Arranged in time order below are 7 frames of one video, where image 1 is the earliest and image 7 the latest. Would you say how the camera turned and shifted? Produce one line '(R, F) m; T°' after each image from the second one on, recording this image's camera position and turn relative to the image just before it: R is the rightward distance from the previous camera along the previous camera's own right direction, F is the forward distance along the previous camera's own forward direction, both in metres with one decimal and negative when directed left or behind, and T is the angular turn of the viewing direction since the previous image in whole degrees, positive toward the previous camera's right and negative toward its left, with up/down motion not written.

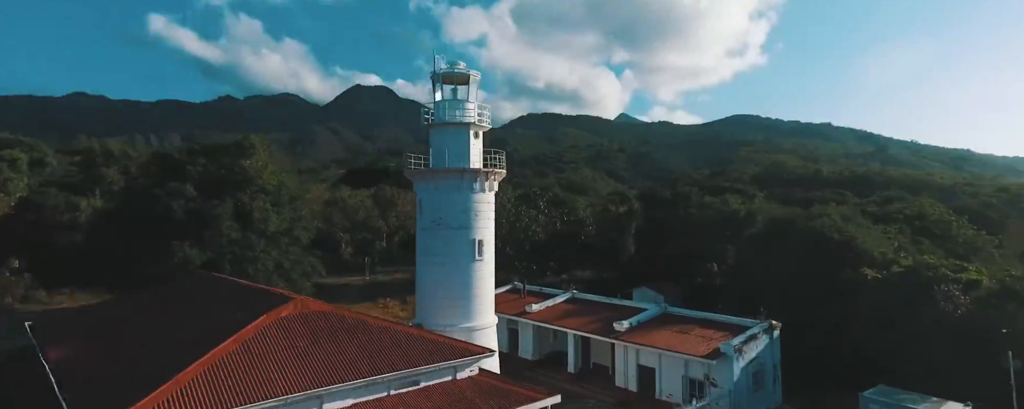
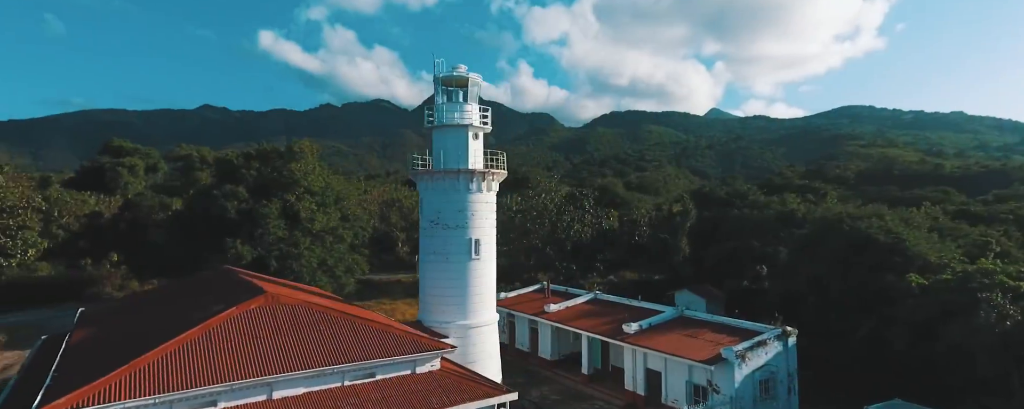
(+3.2, -0.2) m; -9°
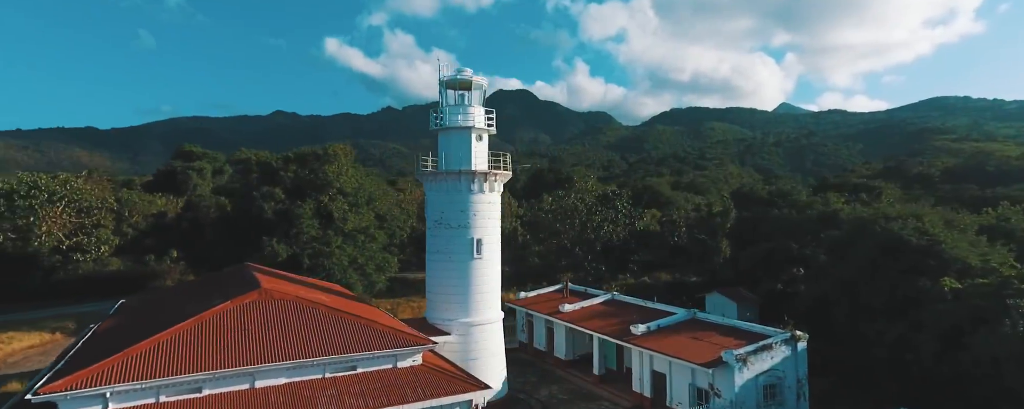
(+2.2, -0.2) m; -6°
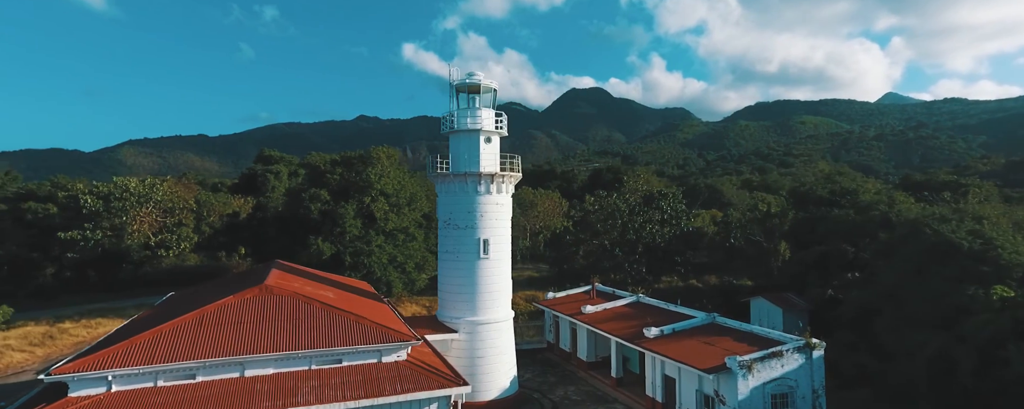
(+2.7, -0.1) m; -8°
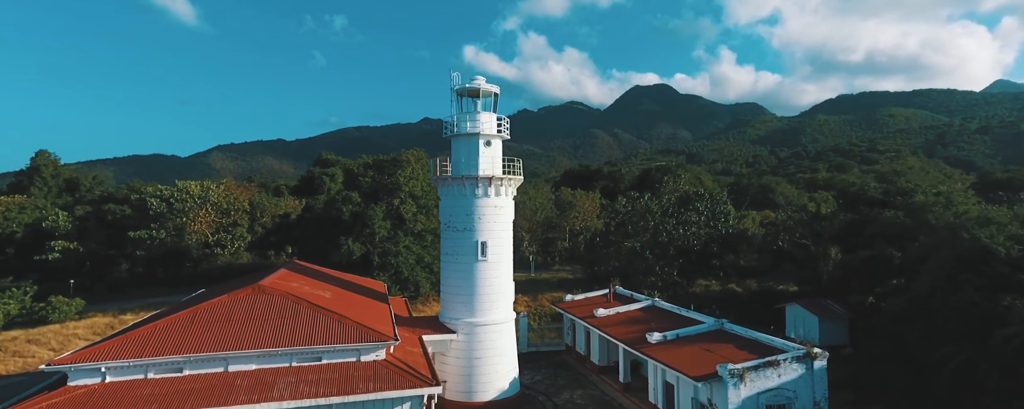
(+2.7, 0.0) m; -7°
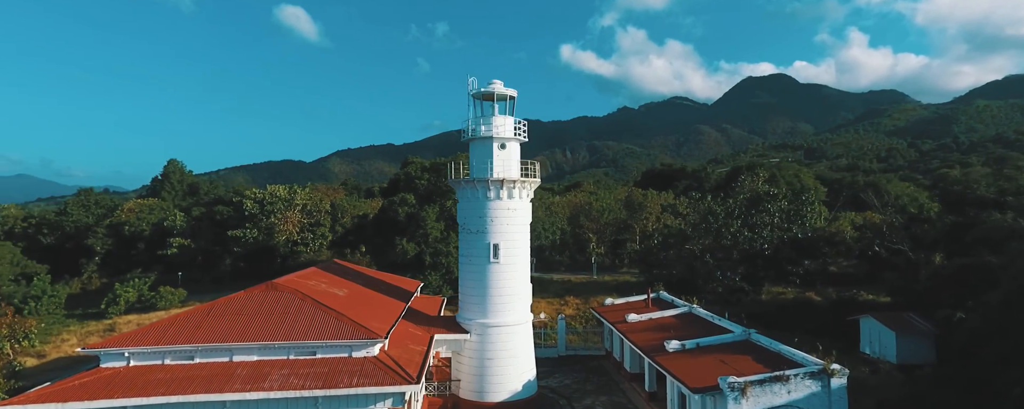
(+3.8, +0.4) m; -12°
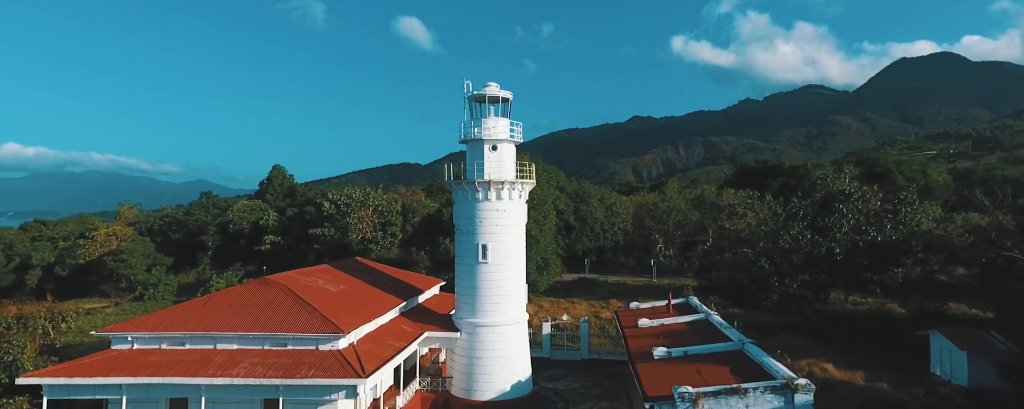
(+5.3, +0.8) m; -14°
